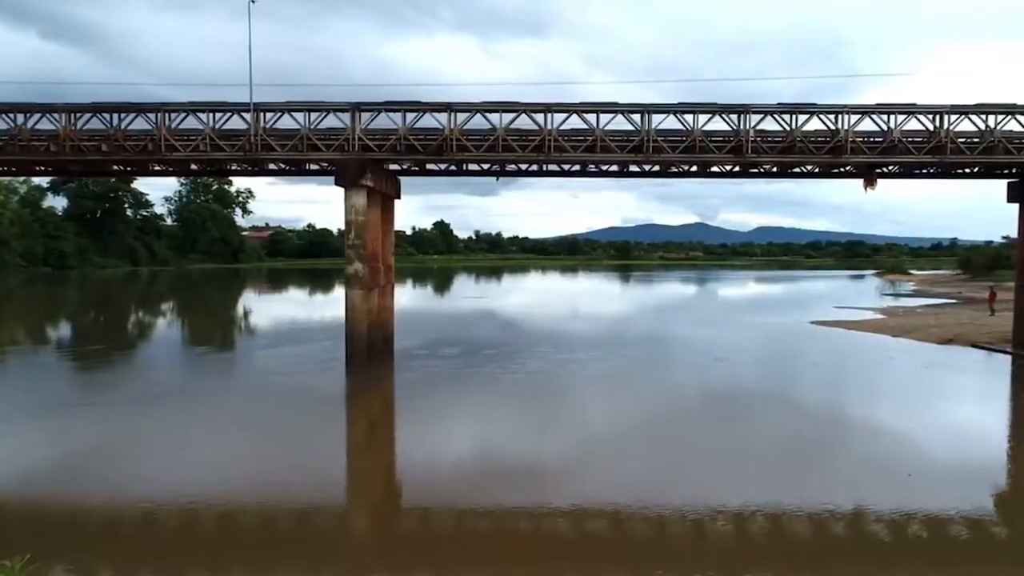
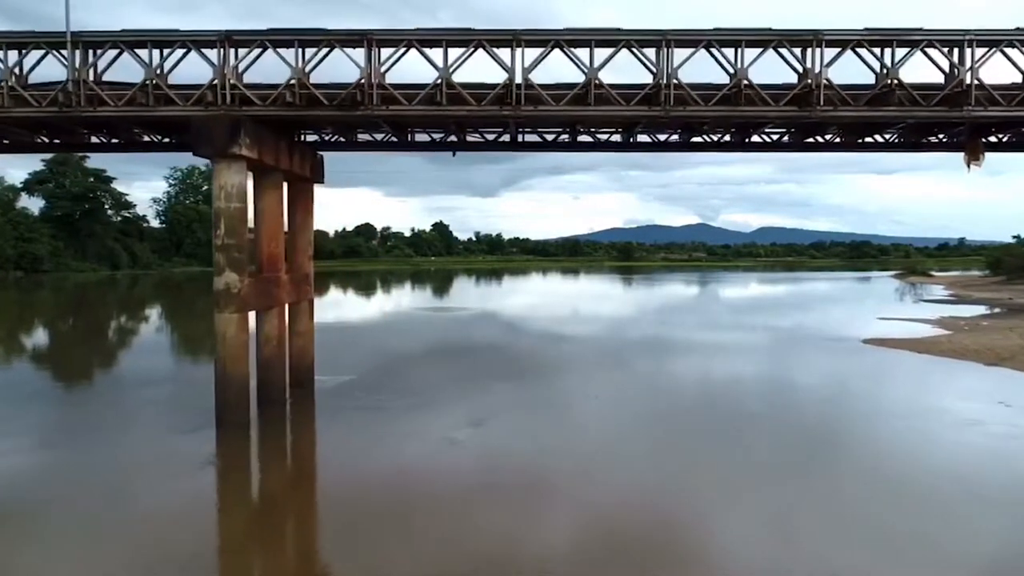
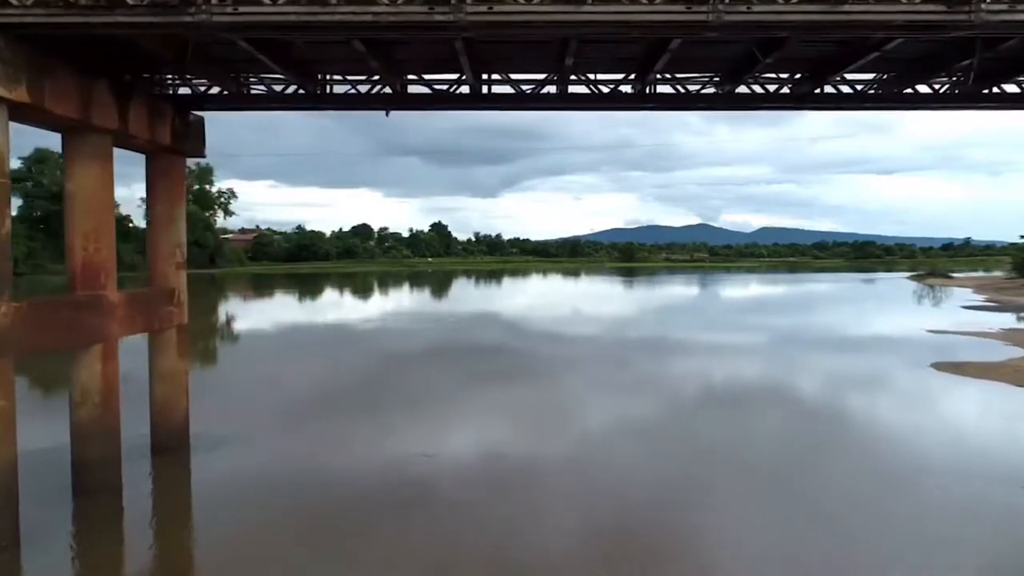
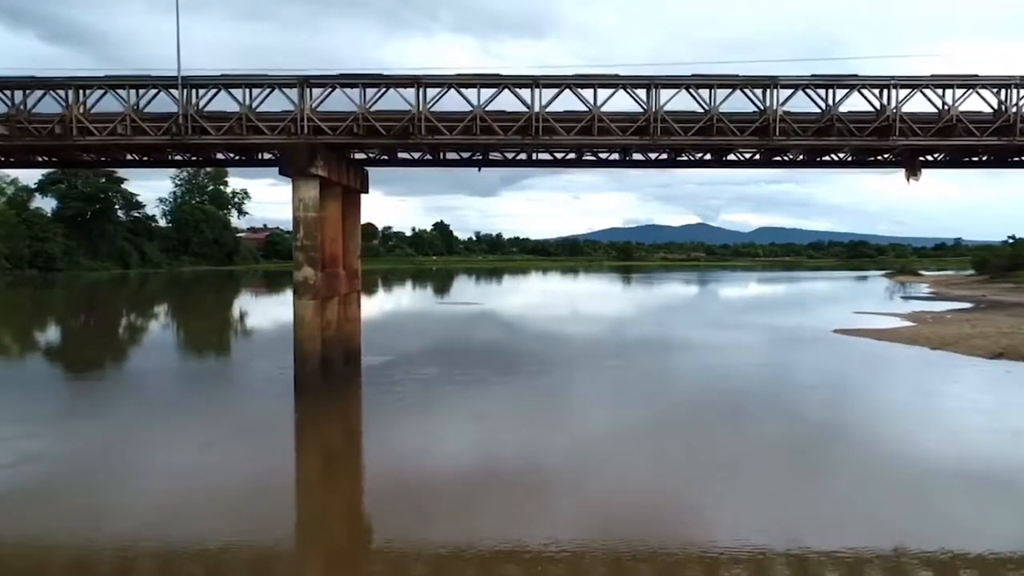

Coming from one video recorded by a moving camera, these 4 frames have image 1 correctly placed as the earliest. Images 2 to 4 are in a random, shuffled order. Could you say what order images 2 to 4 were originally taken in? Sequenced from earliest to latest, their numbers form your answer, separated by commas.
4, 2, 3
